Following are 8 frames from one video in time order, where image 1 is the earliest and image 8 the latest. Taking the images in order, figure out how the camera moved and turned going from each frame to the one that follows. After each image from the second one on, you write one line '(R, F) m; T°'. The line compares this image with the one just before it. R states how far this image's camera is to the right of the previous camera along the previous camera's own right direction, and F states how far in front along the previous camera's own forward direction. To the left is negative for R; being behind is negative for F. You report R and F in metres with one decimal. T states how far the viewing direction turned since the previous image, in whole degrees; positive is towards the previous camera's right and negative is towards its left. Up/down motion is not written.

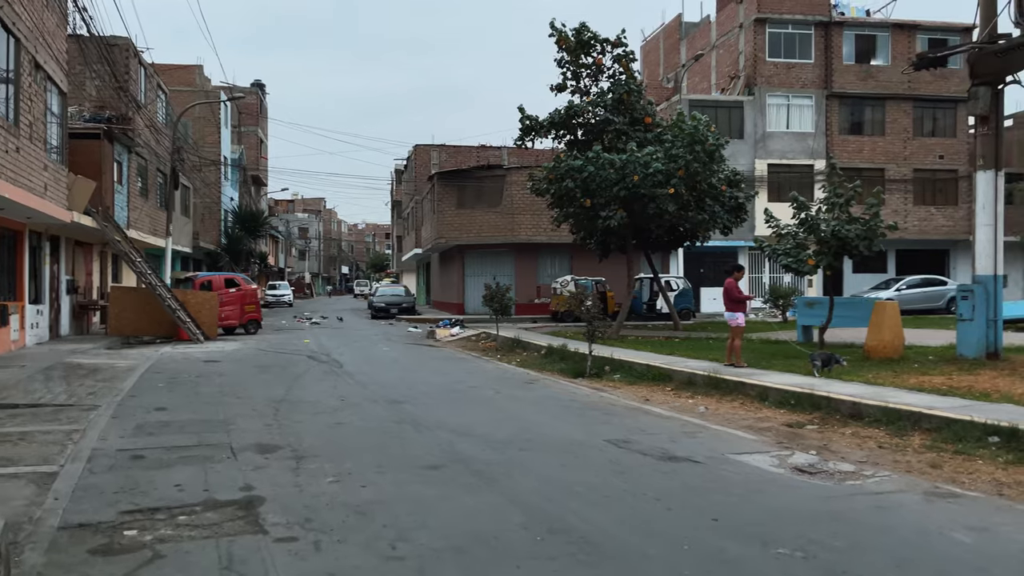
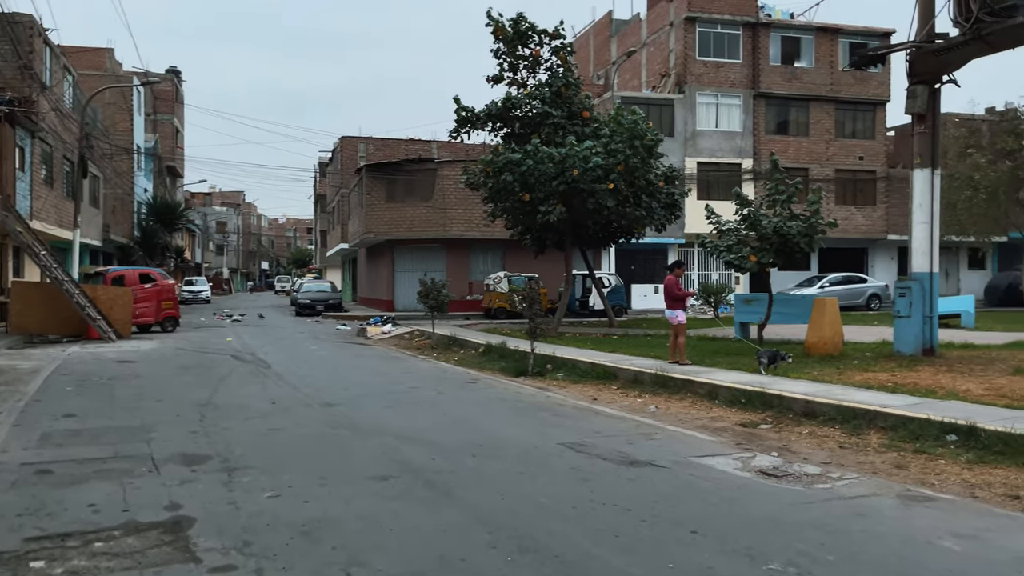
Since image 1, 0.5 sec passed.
(-0.3, +0.5) m; +5°
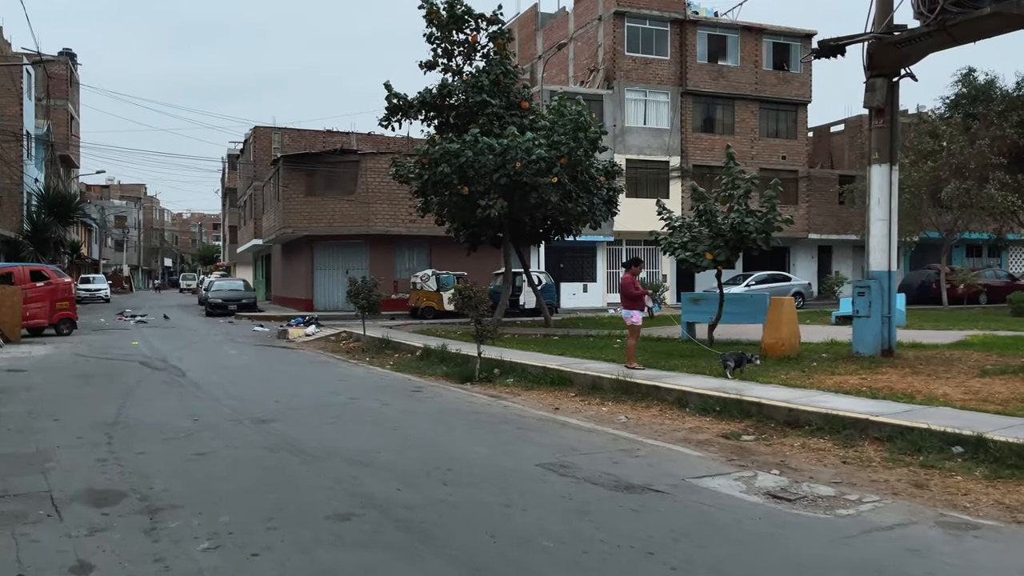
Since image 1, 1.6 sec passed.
(-0.5, +1.0) m; +6°
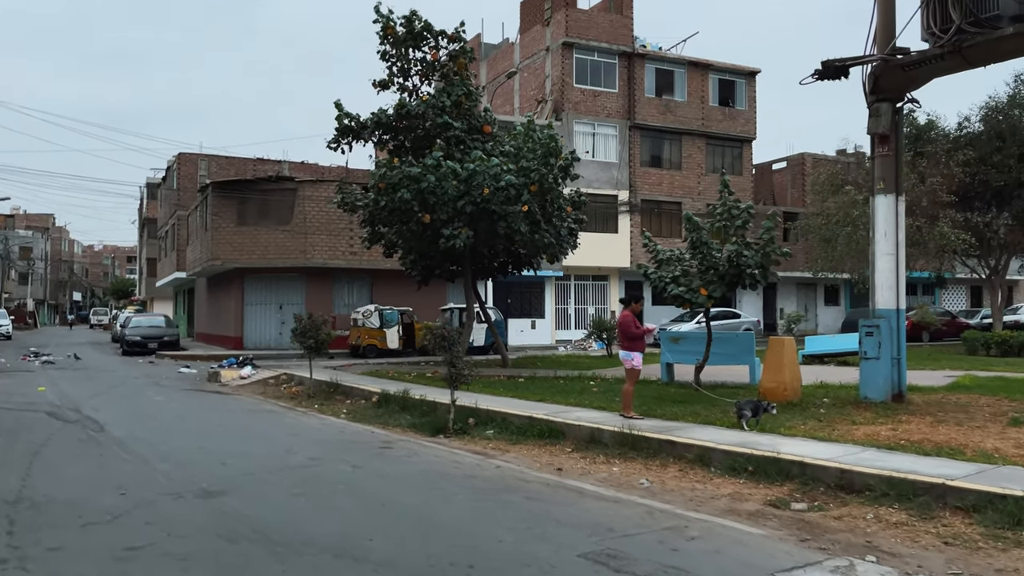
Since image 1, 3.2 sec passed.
(-0.8, +1.5) m; +5°
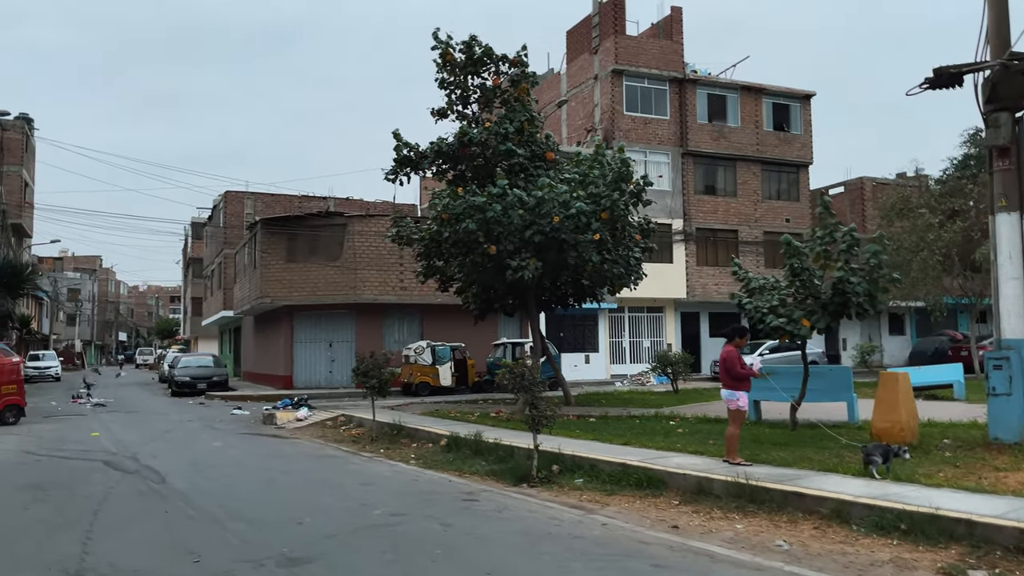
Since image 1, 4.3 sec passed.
(-0.7, +0.9) m; -2°
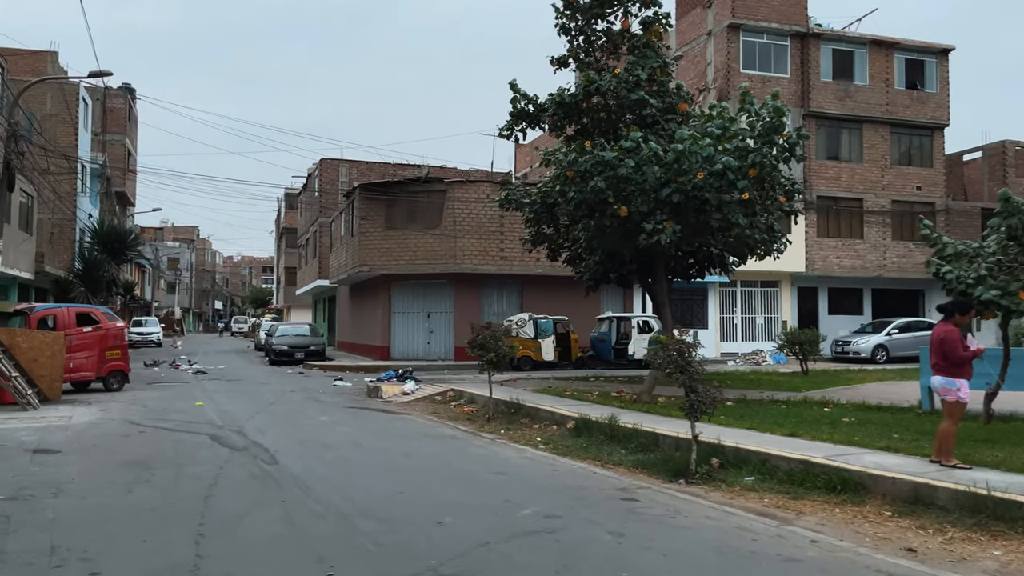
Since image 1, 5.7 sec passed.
(-0.9, +1.5) m; -6°
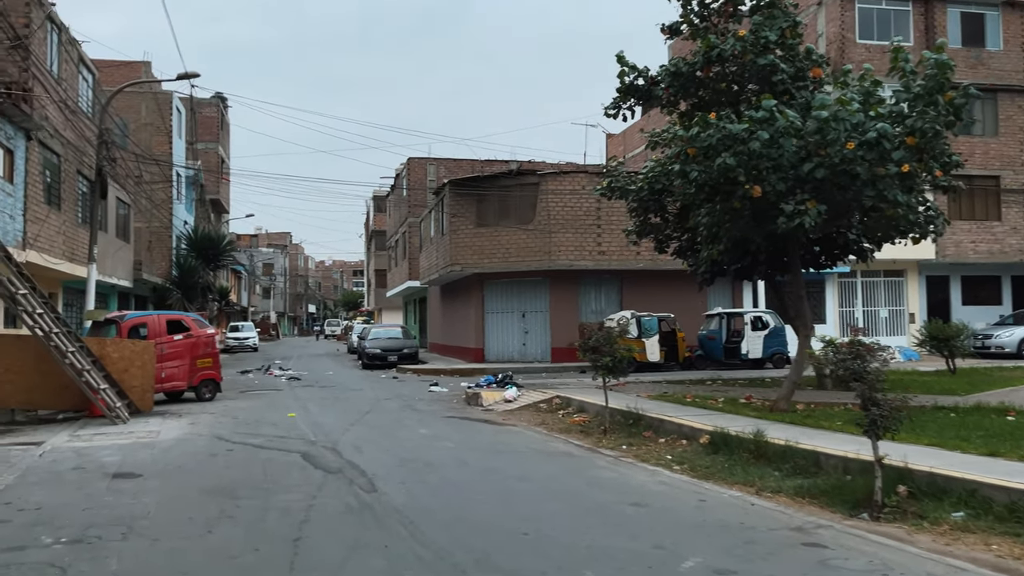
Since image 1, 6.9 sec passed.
(-0.5, +1.5) m; -6°
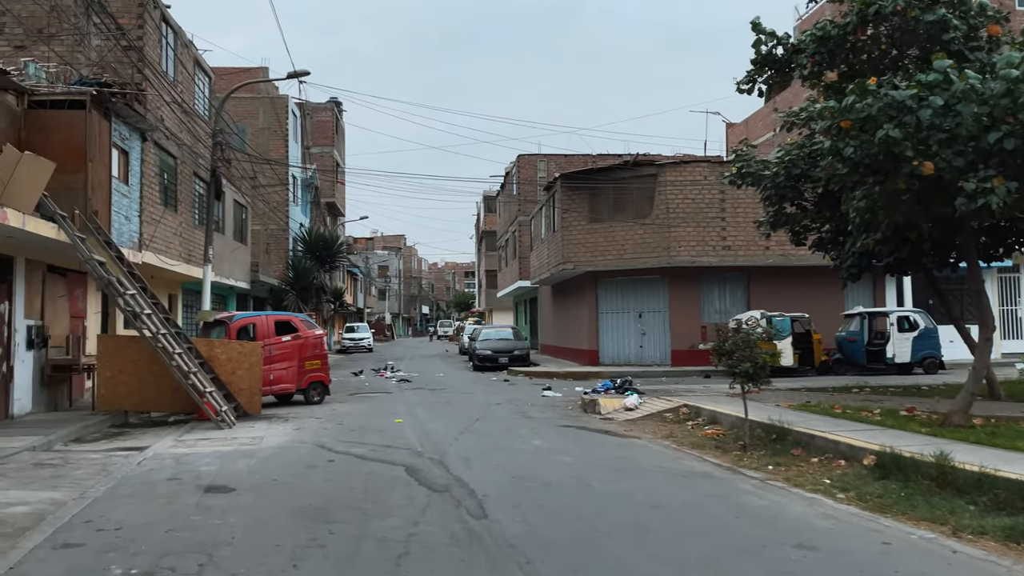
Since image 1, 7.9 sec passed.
(-0.2, +1.2) m; -8°
